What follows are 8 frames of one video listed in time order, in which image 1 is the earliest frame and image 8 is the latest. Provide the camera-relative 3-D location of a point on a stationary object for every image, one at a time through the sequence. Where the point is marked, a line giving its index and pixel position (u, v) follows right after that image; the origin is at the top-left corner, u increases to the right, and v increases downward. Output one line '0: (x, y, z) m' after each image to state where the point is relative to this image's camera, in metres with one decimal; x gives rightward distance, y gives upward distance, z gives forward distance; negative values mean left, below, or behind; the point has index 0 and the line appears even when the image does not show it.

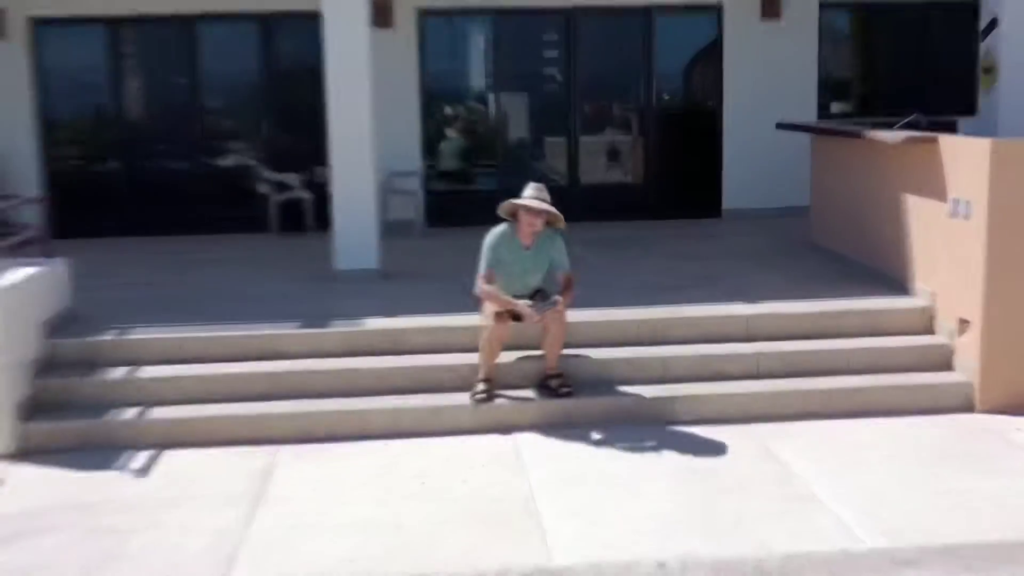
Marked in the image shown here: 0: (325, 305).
0: (-1.1, -0.1, +7.0) m
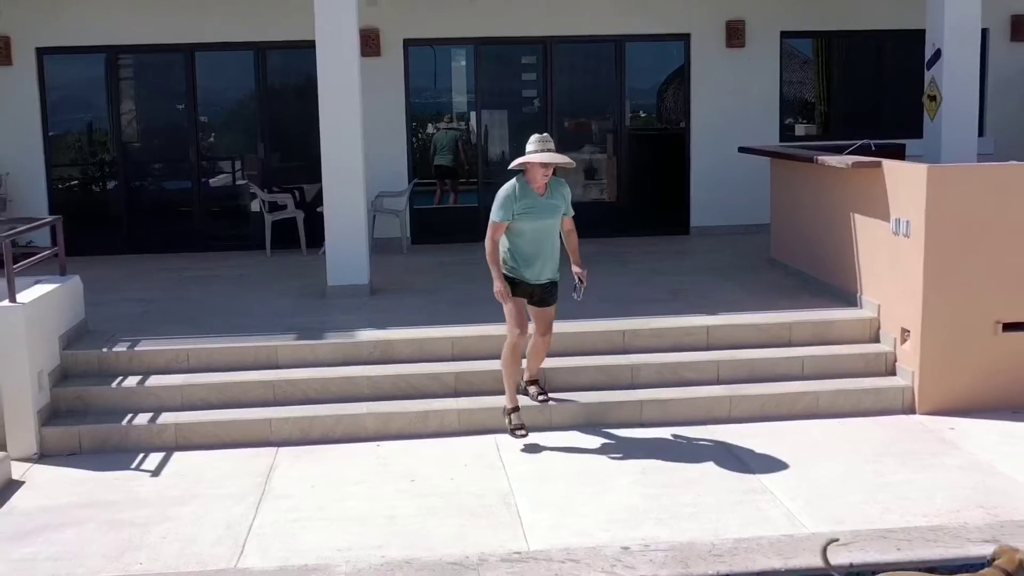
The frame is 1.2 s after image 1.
0: (-1.2, -0.2, +7.5) m
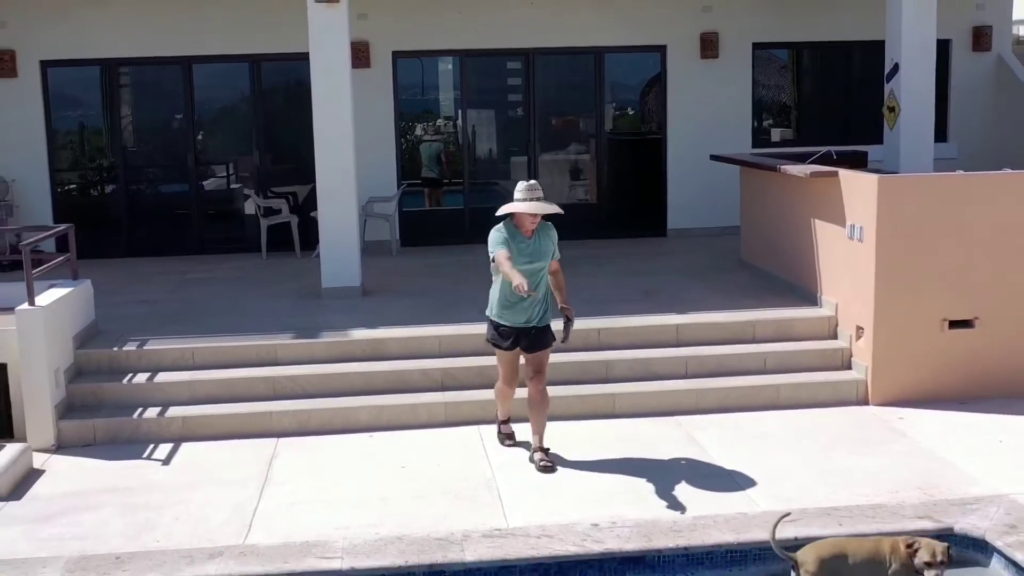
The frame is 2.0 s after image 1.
0: (-1.3, -0.2, +8.0) m
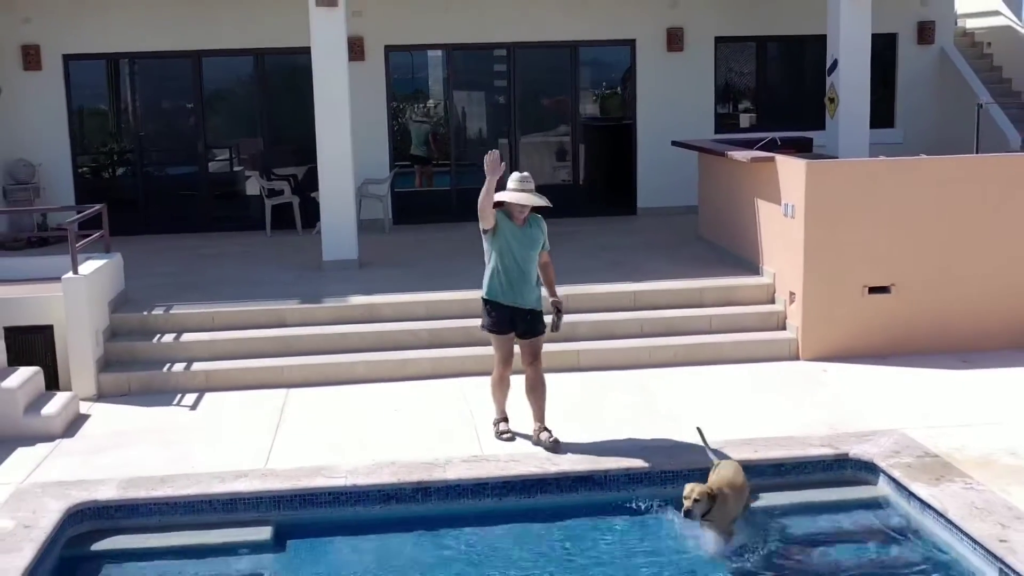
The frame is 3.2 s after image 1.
0: (-1.4, 0.0, +9.0) m
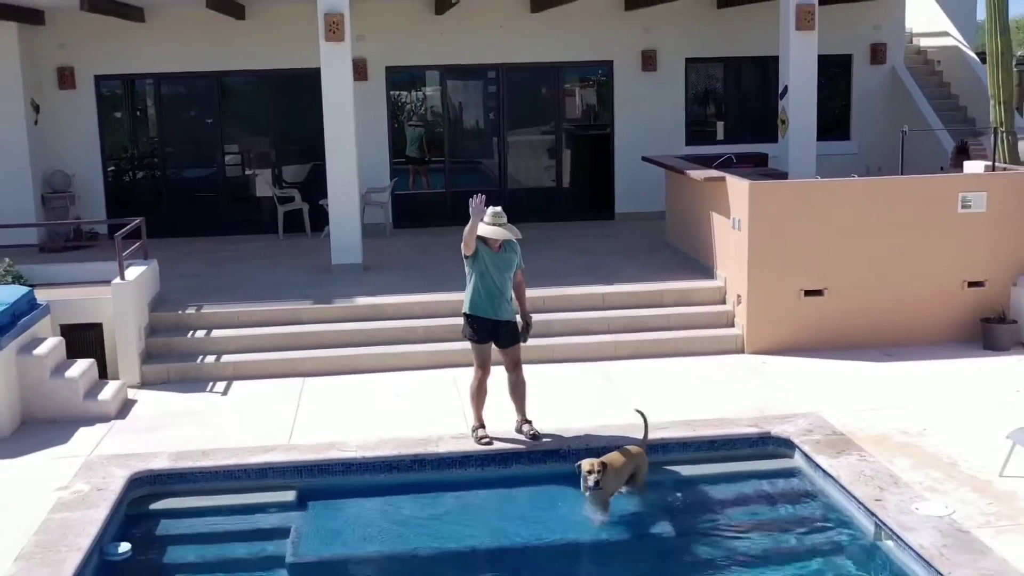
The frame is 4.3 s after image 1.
0: (-1.6, 0.0, +10.3) m
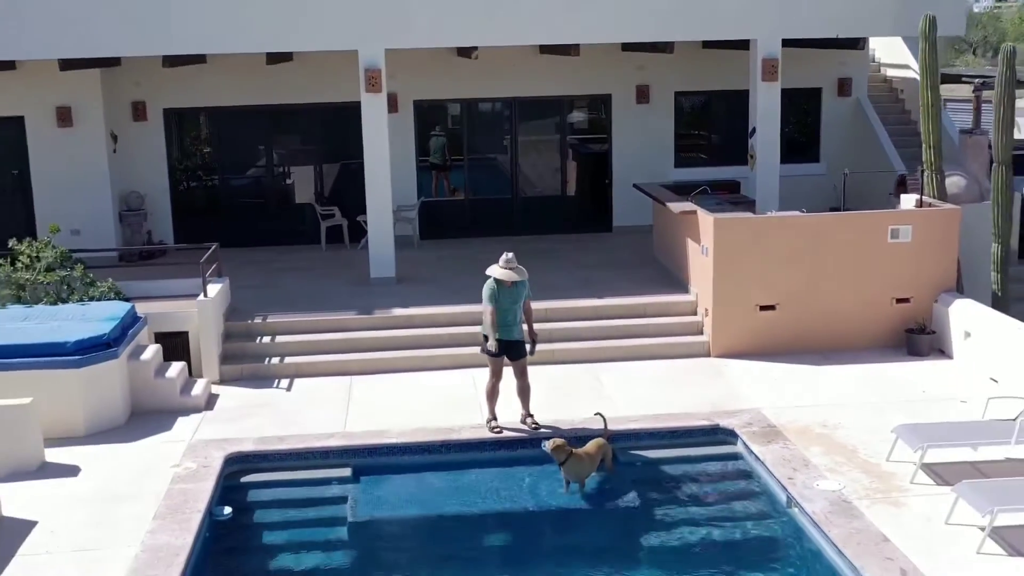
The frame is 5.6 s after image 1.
0: (-1.5, -0.1, +12.4) m
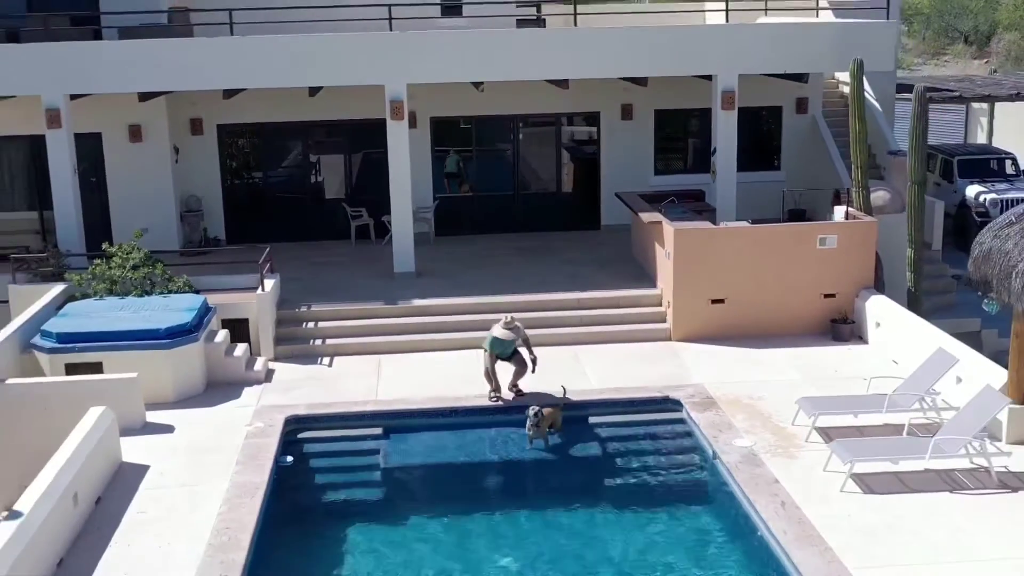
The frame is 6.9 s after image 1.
0: (-1.5, 0.0, +15.0) m
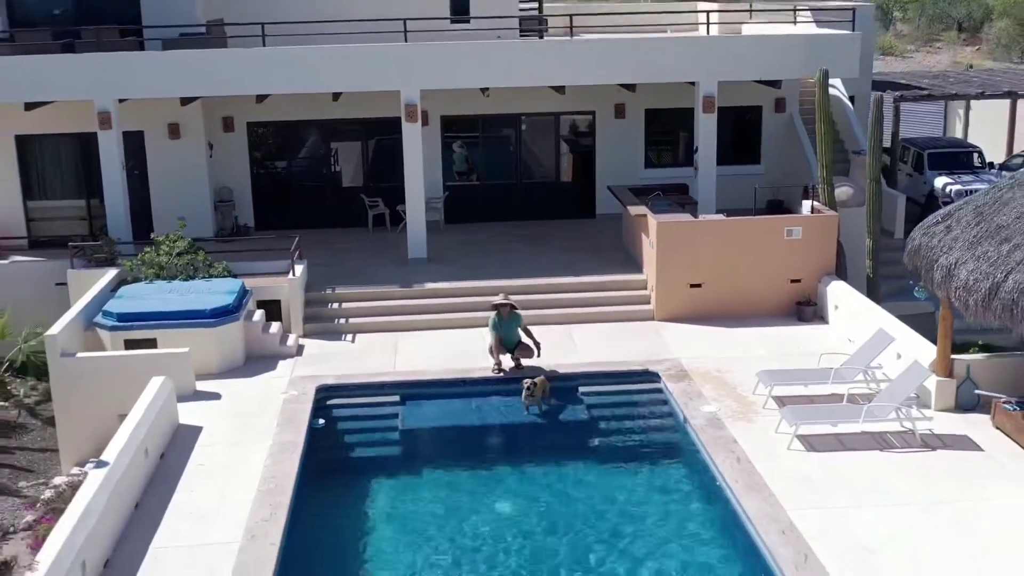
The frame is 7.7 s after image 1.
0: (-1.5, +0.2, +16.8) m
